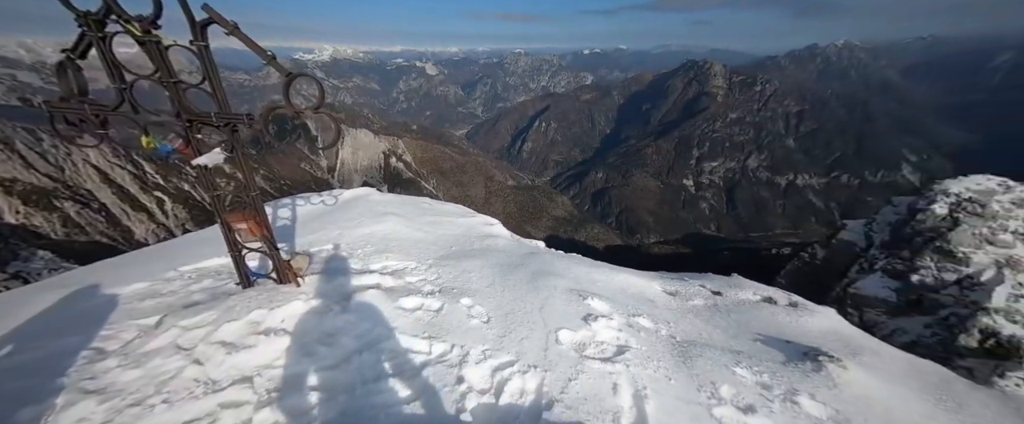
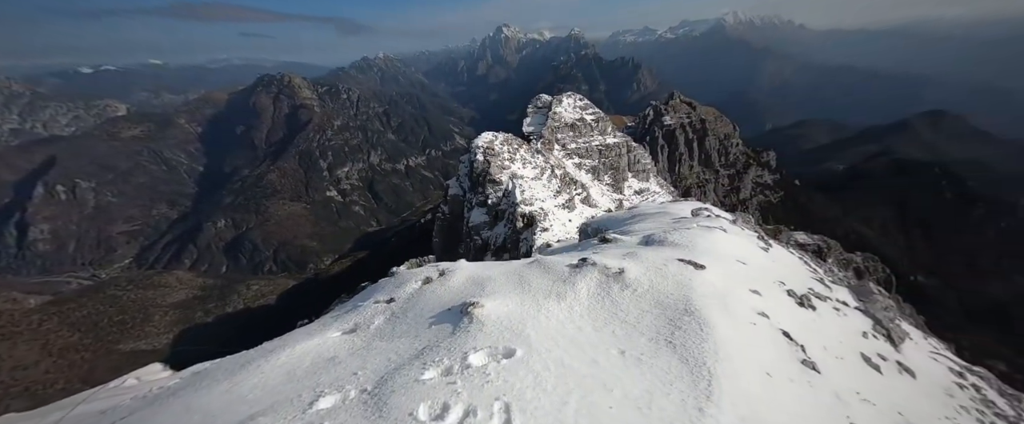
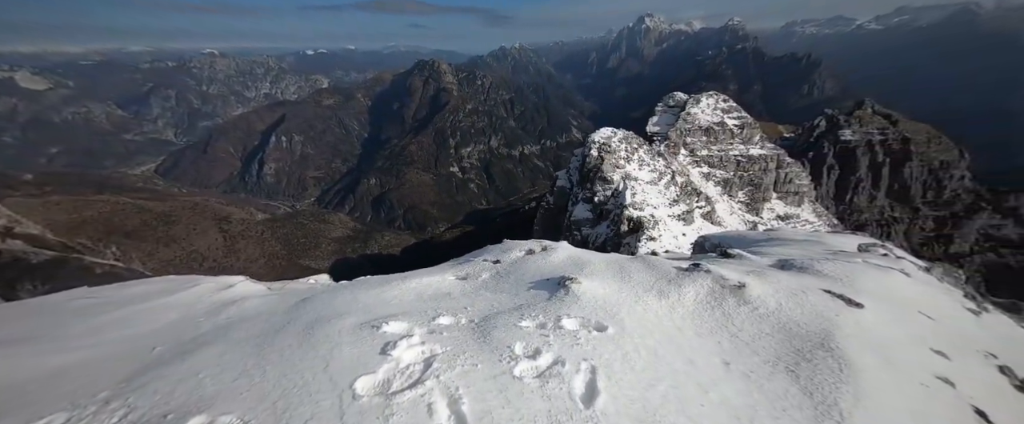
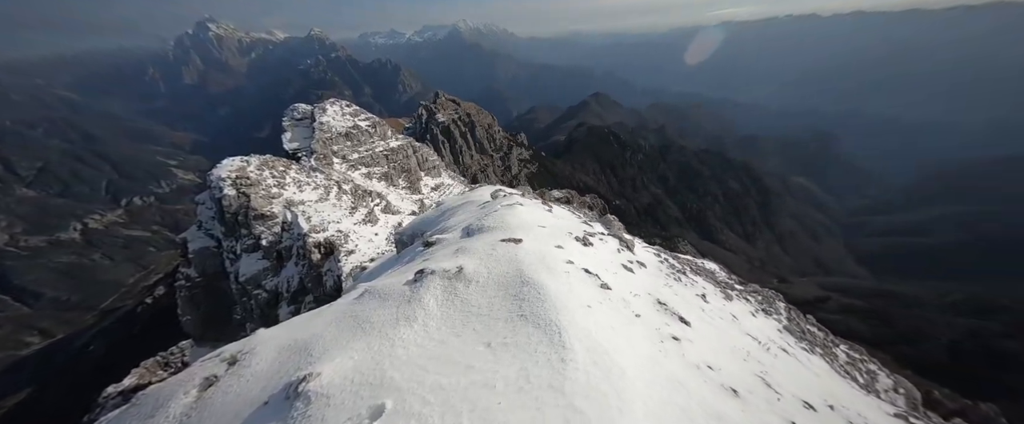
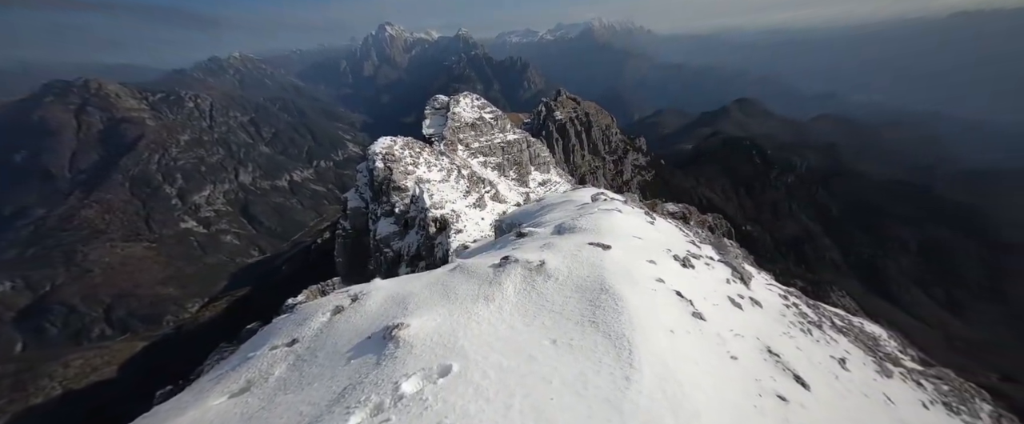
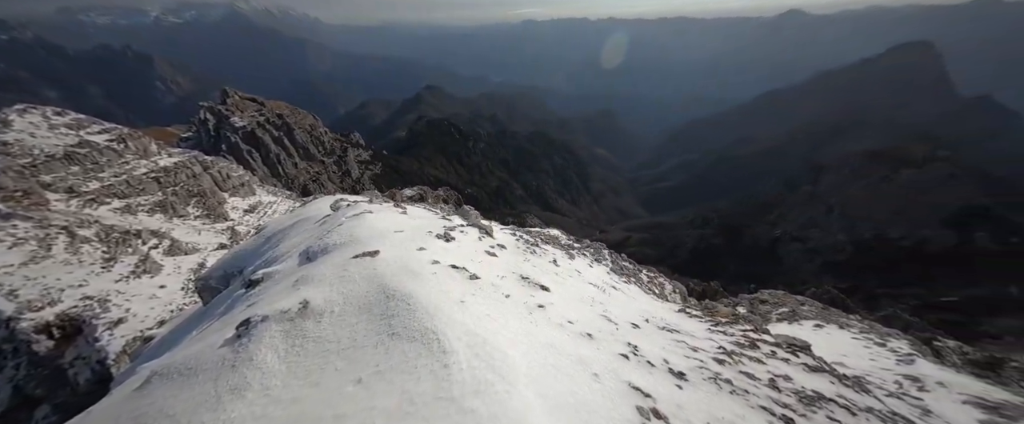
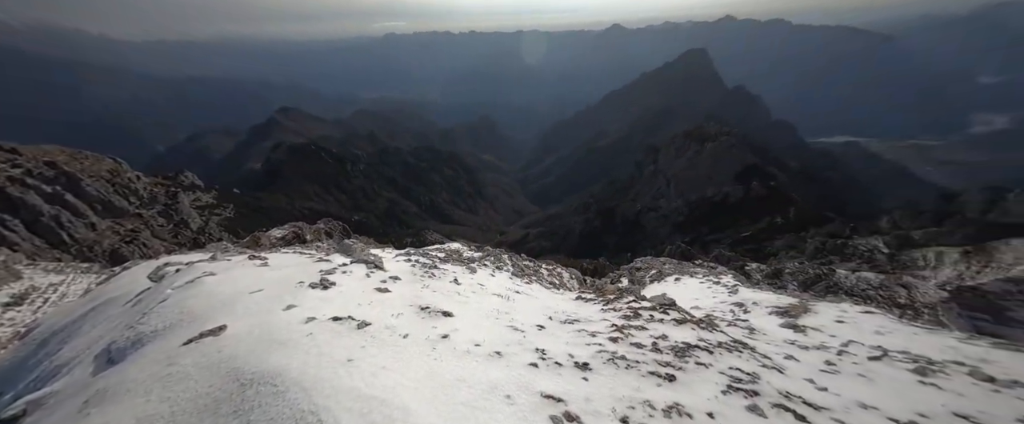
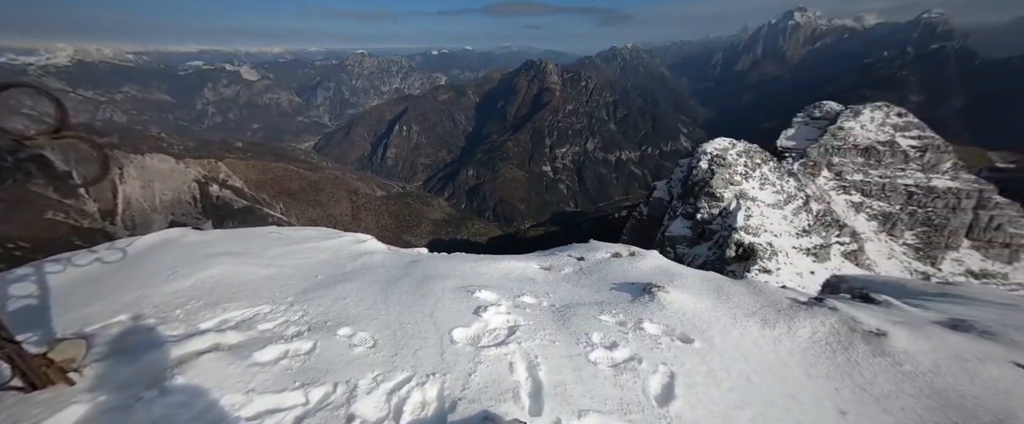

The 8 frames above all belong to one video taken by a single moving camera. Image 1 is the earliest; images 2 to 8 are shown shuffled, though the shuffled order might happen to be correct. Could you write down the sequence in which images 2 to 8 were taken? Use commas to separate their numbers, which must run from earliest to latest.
8, 3, 2, 5, 4, 6, 7
